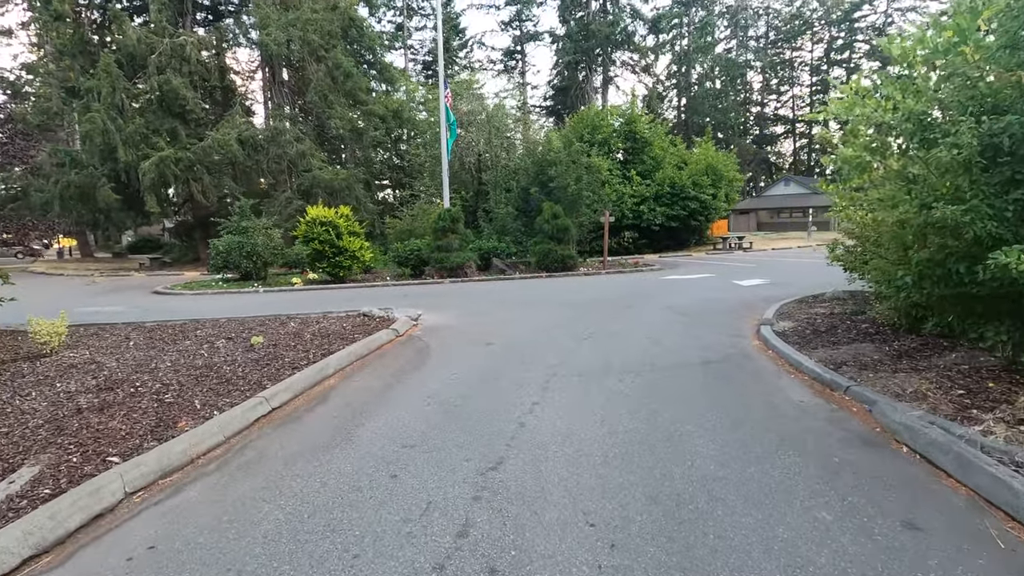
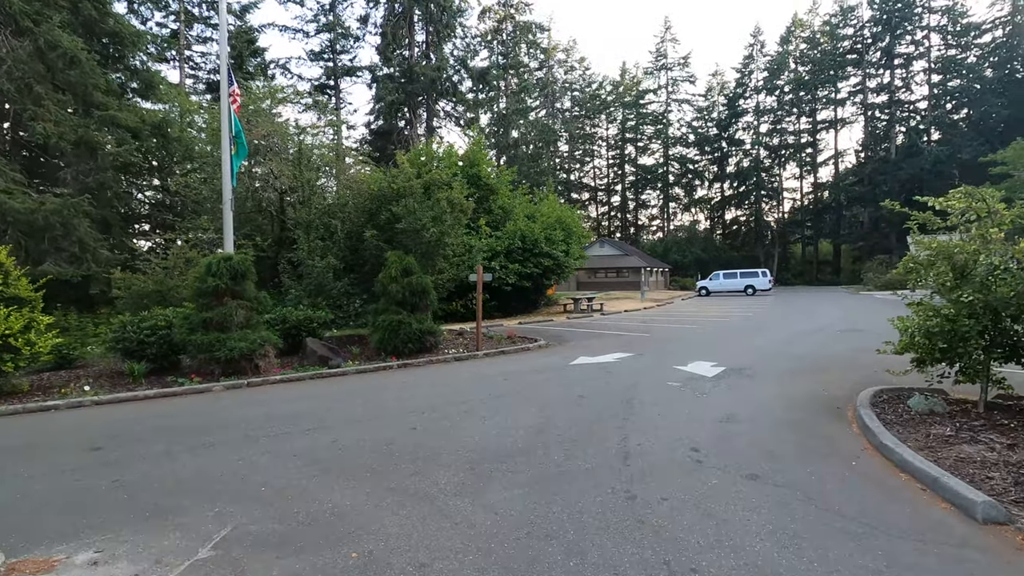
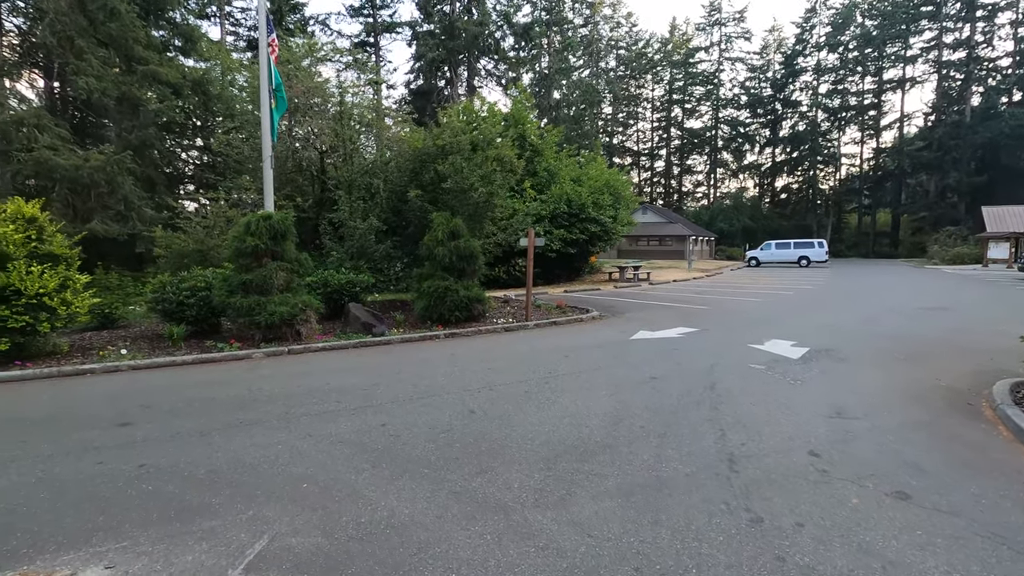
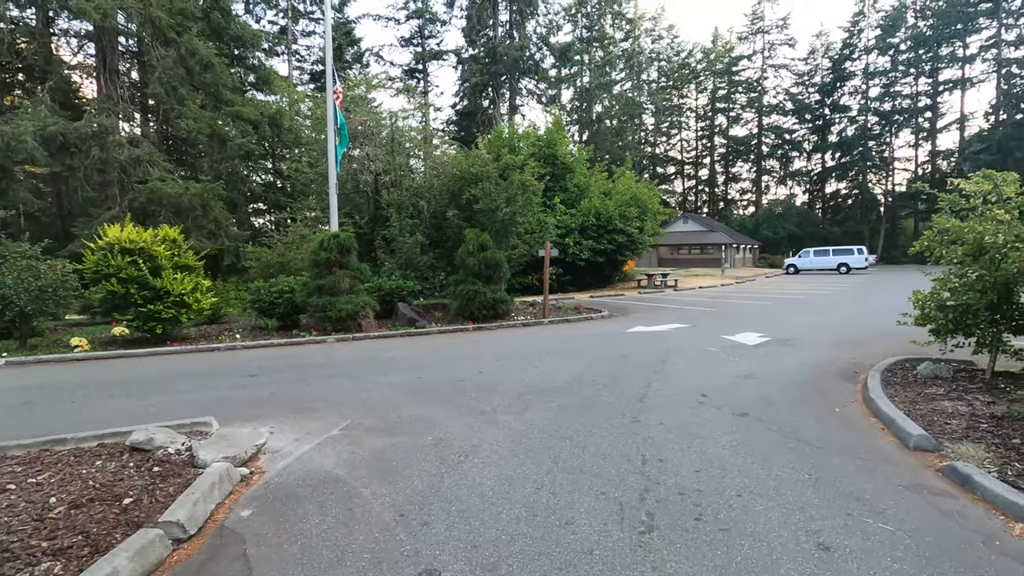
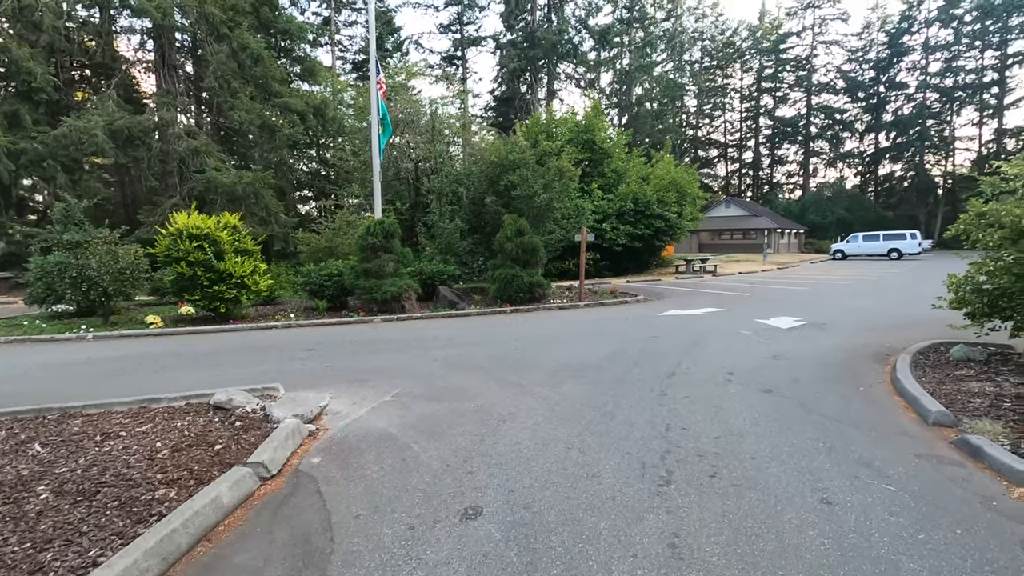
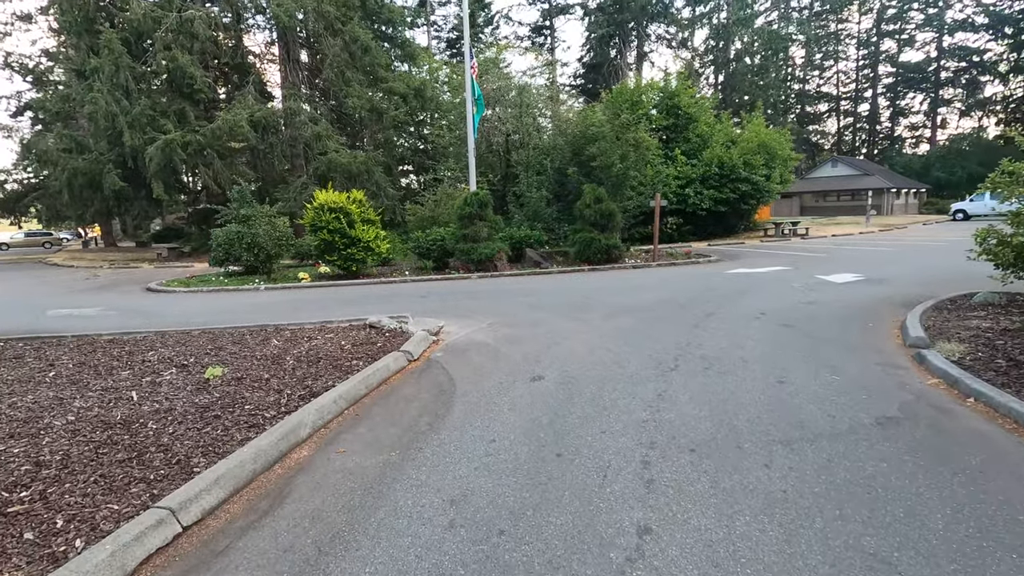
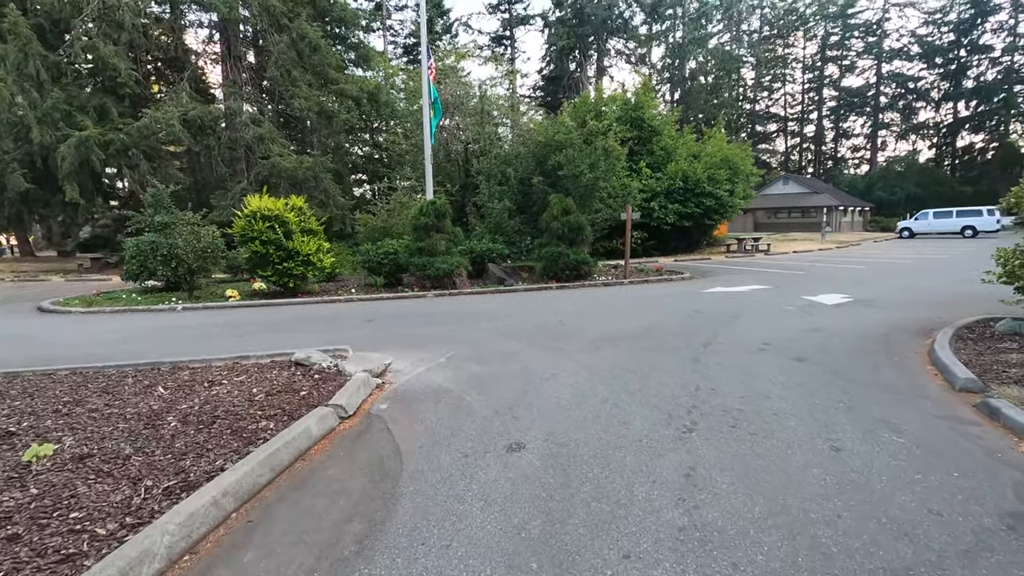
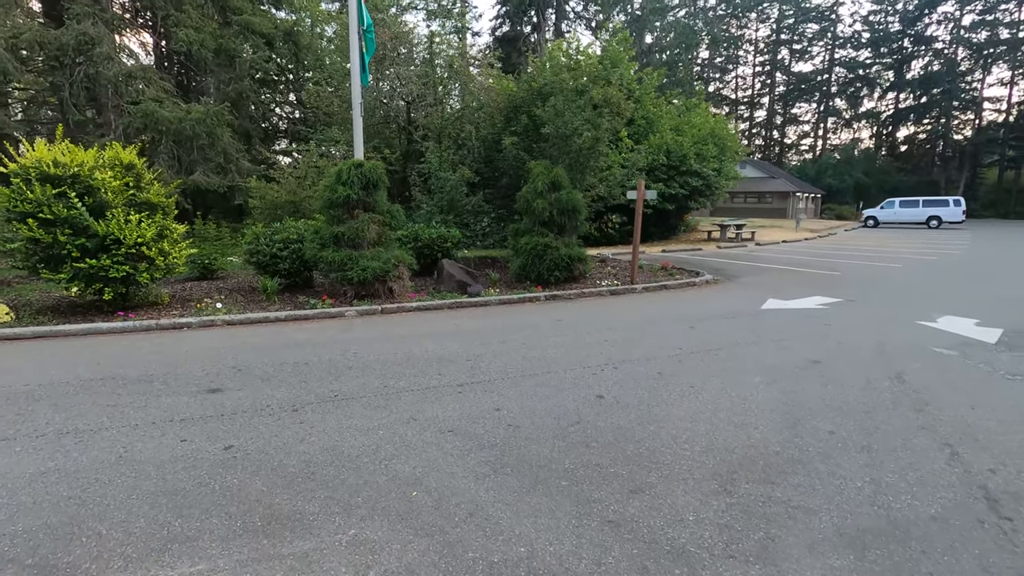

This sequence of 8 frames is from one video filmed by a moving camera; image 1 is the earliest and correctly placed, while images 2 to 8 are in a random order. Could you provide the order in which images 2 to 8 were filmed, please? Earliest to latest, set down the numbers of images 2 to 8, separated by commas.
6, 7, 5, 4, 2, 3, 8
